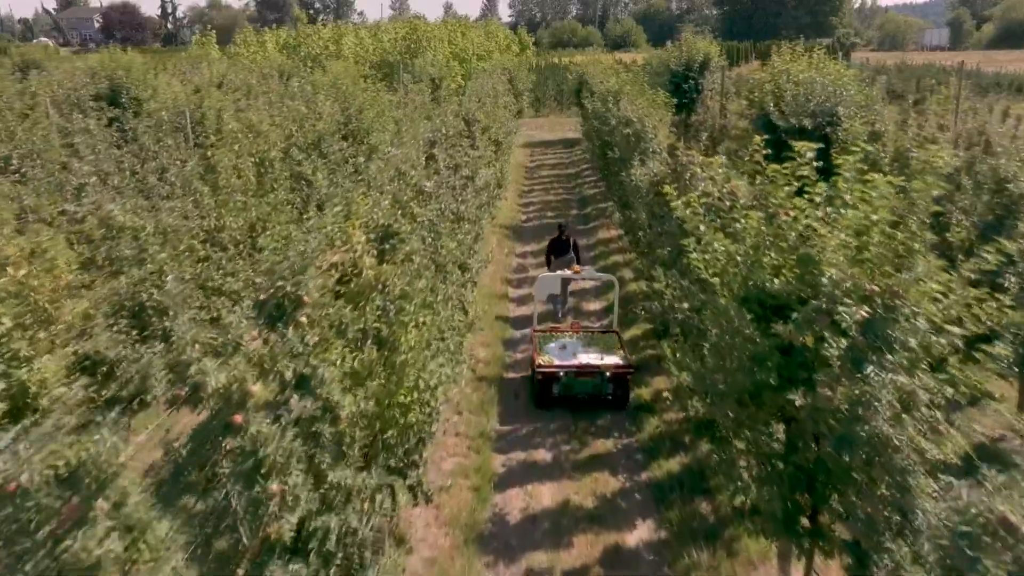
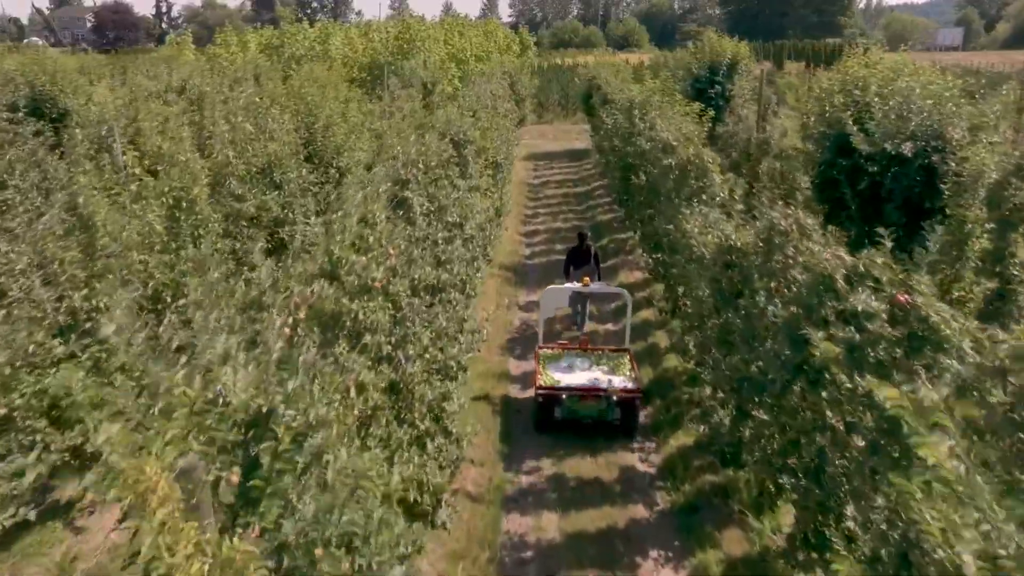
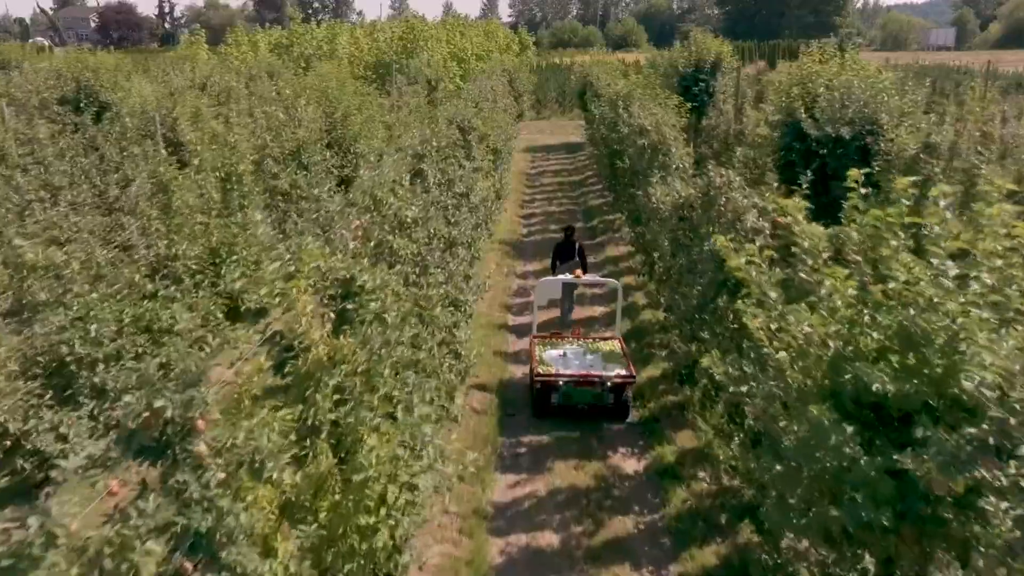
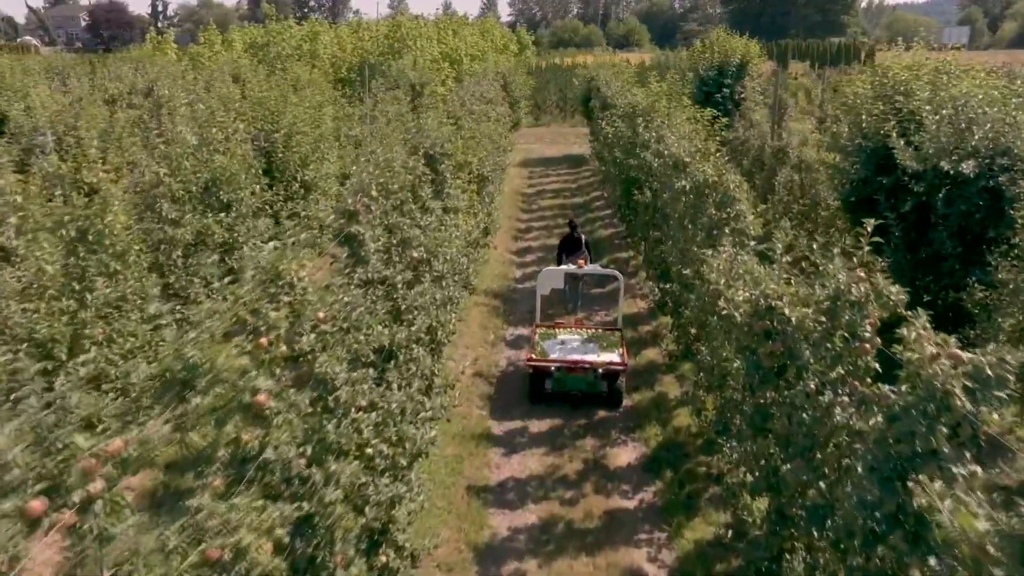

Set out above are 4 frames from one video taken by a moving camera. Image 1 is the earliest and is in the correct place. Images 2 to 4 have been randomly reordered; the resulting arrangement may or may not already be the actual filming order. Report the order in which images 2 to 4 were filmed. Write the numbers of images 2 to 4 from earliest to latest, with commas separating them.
3, 2, 4
